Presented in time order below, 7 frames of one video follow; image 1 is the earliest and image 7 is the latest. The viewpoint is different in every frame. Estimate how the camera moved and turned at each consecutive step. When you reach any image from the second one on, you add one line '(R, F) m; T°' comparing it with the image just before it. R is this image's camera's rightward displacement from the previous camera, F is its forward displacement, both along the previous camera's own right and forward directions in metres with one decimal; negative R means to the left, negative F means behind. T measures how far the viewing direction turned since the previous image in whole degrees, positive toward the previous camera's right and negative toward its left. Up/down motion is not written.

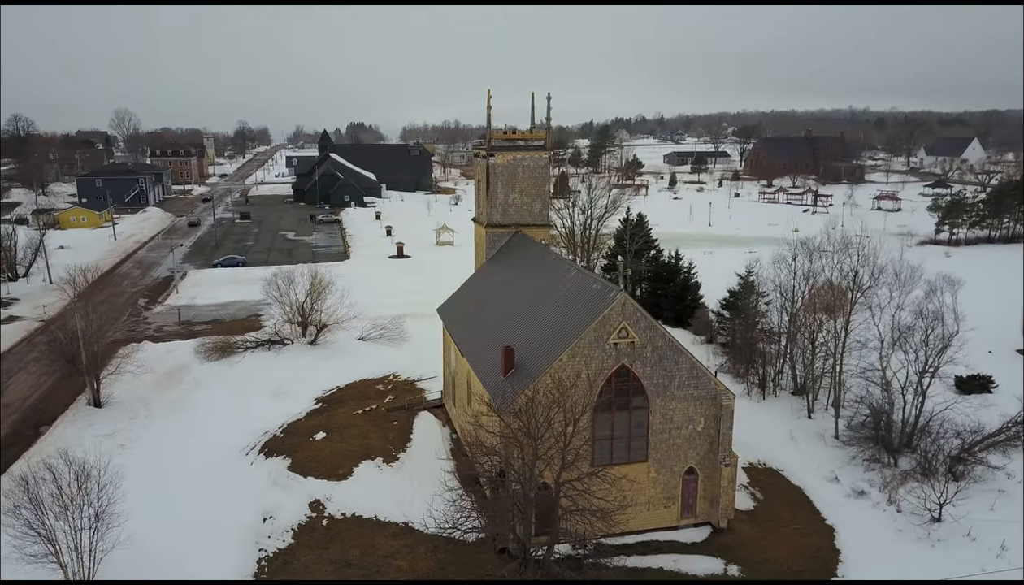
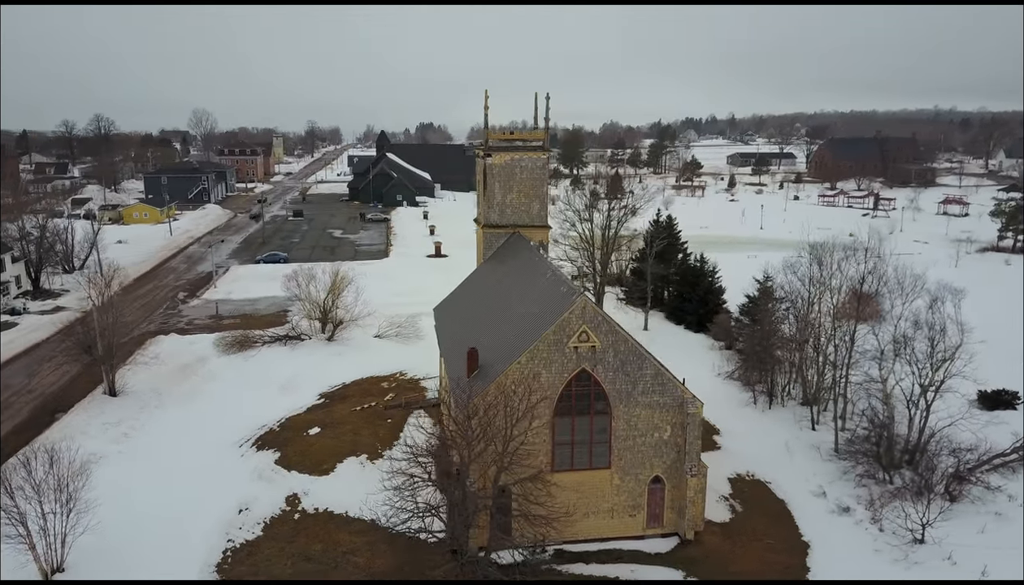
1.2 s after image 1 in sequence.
(+2.4, +0.2) m; -5°
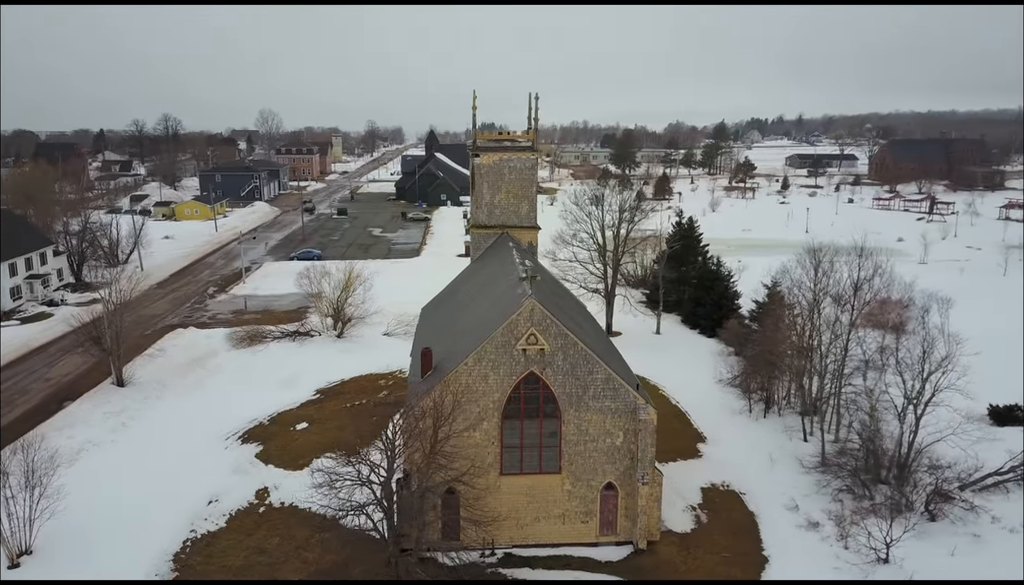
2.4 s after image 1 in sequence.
(+2.5, +0.2) m; -4°
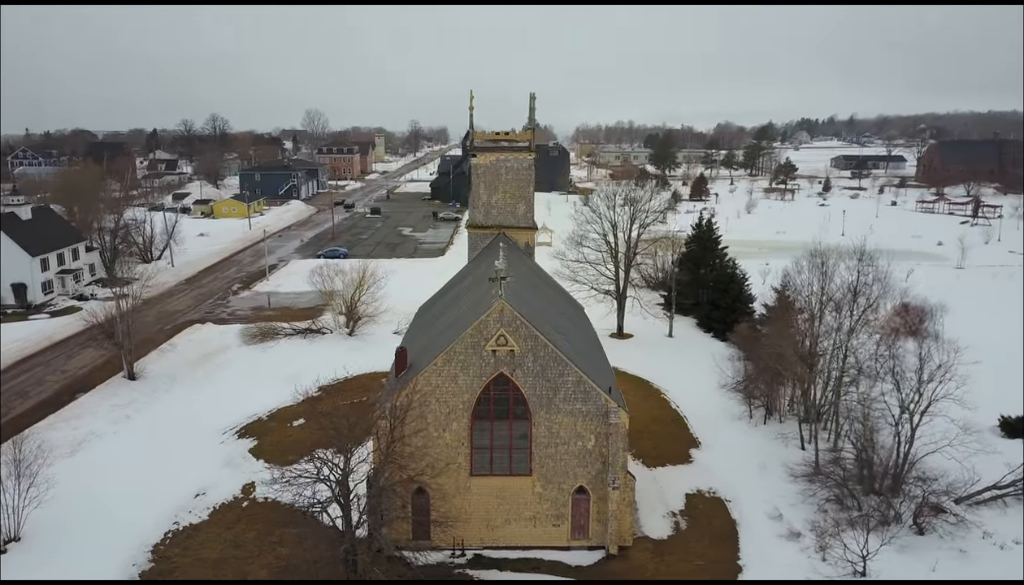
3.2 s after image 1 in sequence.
(+1.7, +0.1) m; -3°
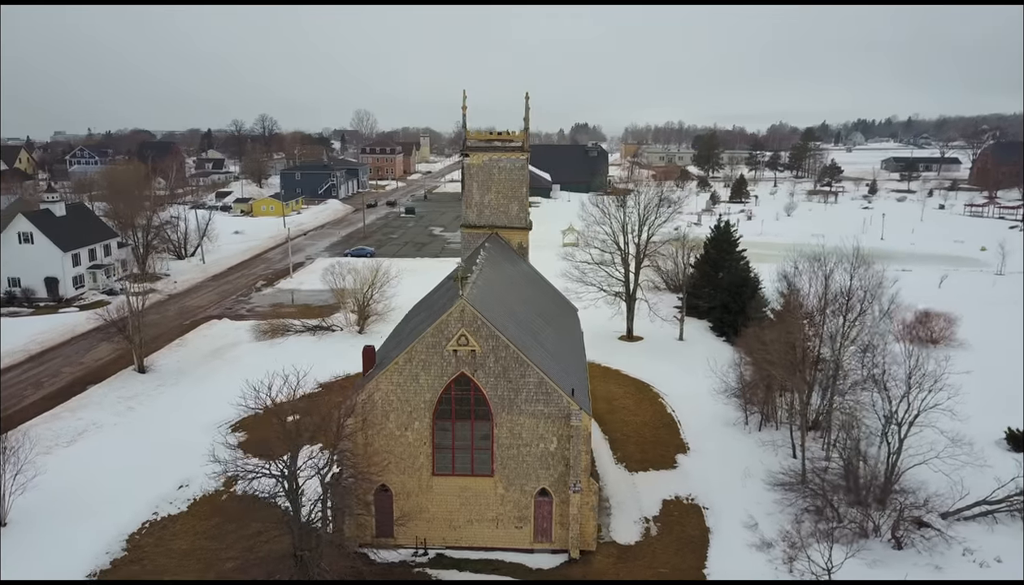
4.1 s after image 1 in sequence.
(+1.9, +0.1) m; -3°
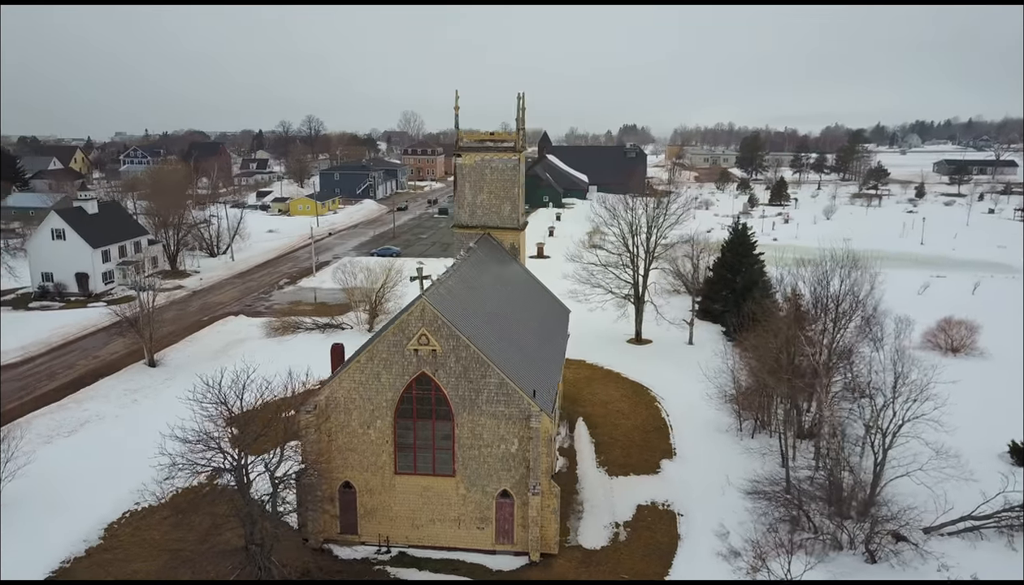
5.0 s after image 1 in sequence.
(+1.9, +0.1) m; -3°
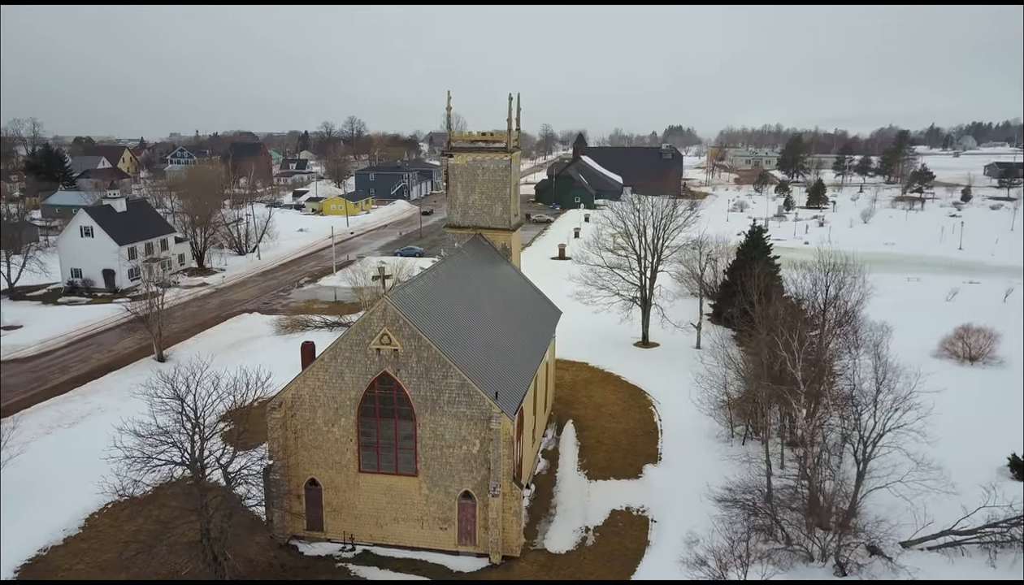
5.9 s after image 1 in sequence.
(+1.8, +0.1) m; -3°
